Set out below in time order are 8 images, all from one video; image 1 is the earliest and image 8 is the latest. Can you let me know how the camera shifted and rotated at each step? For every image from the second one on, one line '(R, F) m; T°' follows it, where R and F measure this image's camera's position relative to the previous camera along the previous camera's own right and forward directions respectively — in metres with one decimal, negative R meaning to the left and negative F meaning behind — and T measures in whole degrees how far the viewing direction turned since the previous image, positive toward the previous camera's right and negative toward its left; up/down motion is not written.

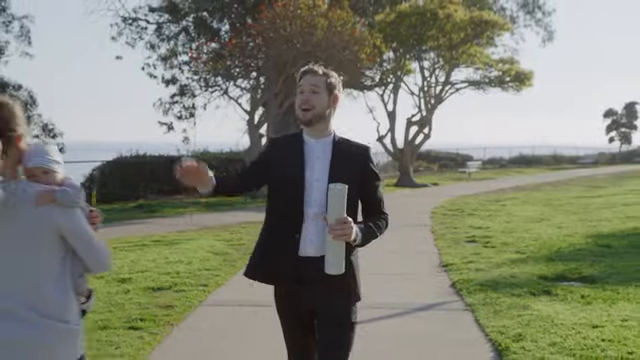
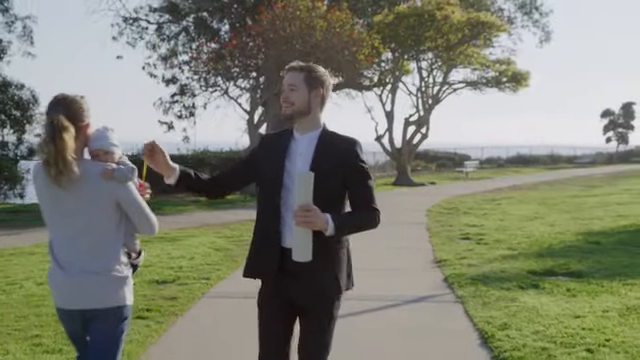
(0.0, -0.4) m; 0°
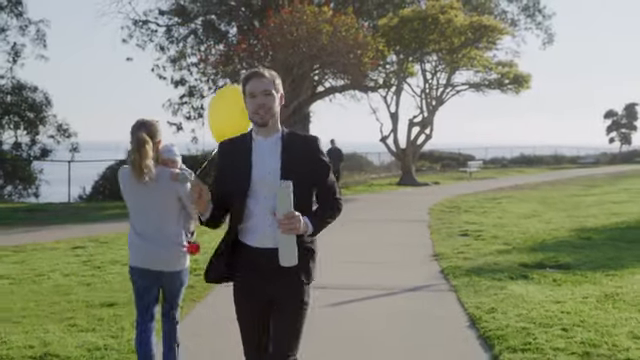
(0.0, -0.8) m; 0°
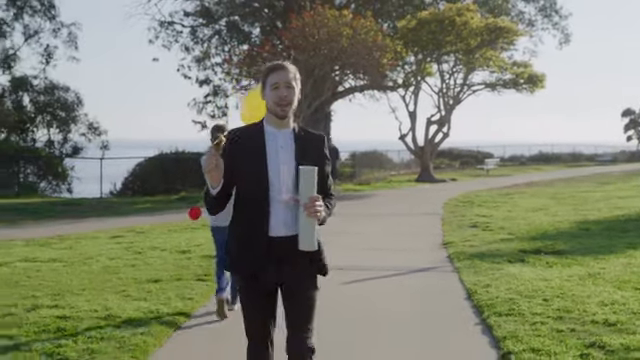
(0.0, -1.2) m; -1°
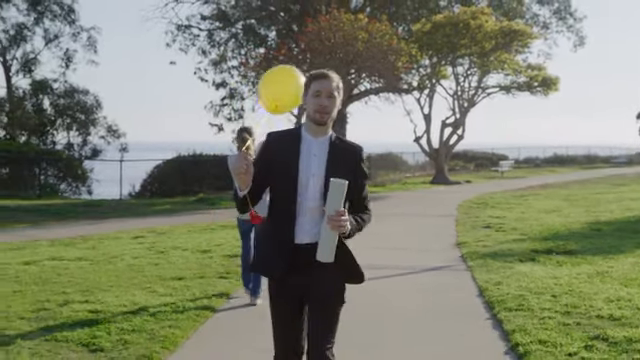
(0.0, -0.4) m; -1°
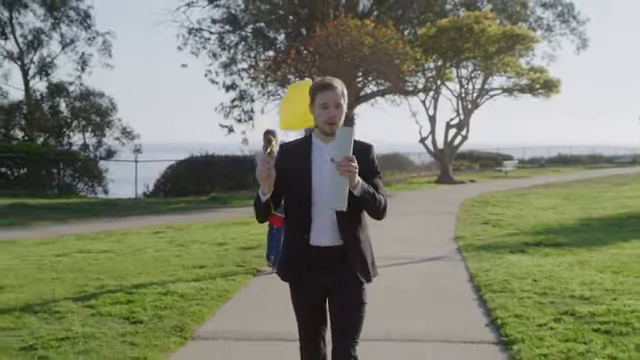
(0.0, -1.1) m; -1°
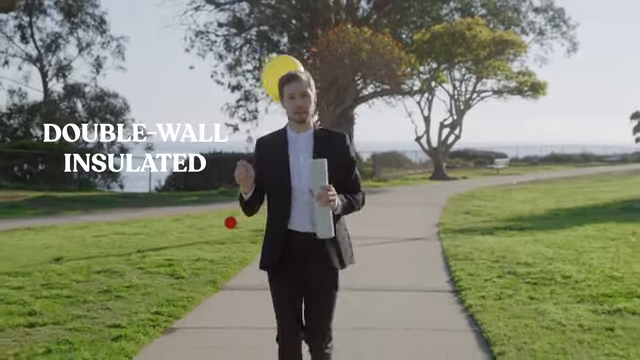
(0.0, -2.3) m; 0°
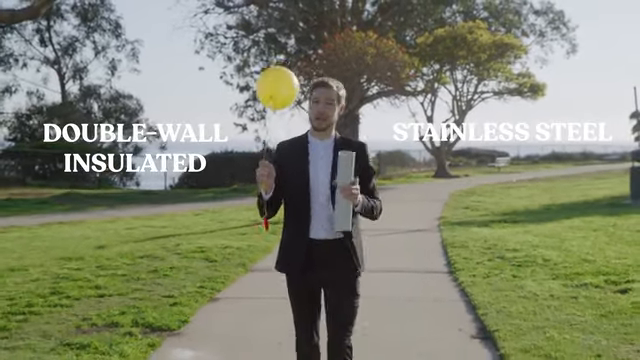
(-0.1, -1.5) m; 0°
